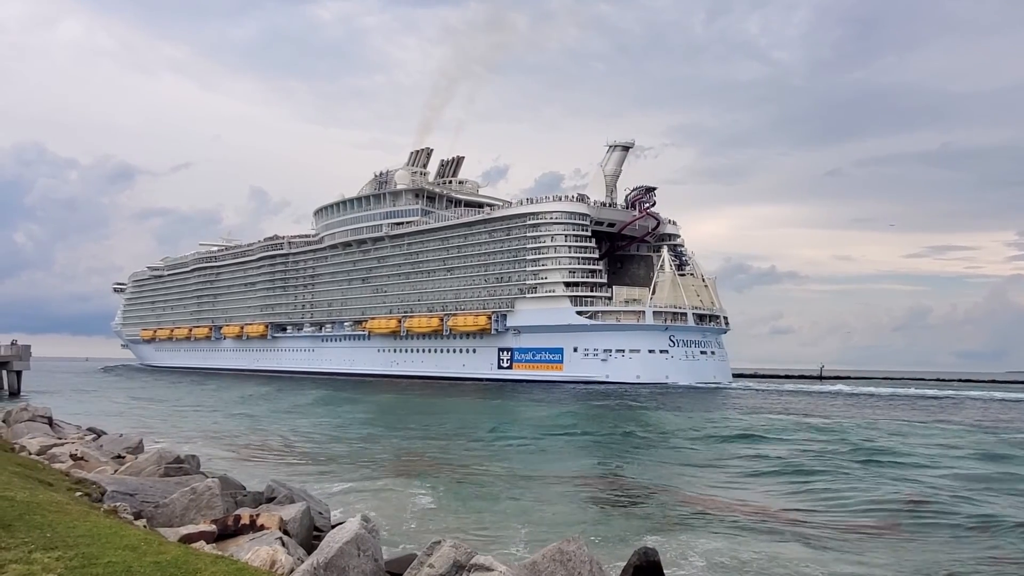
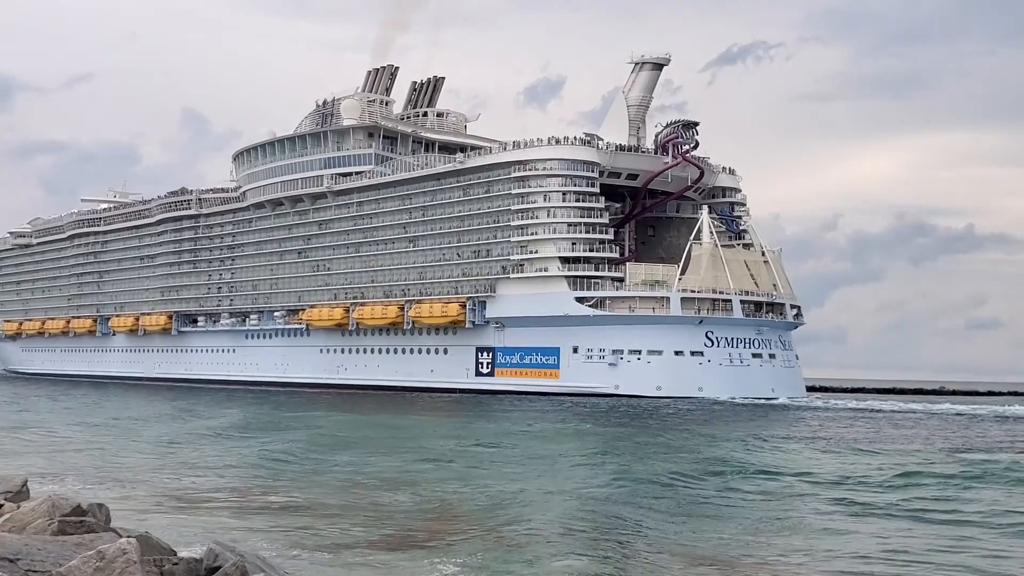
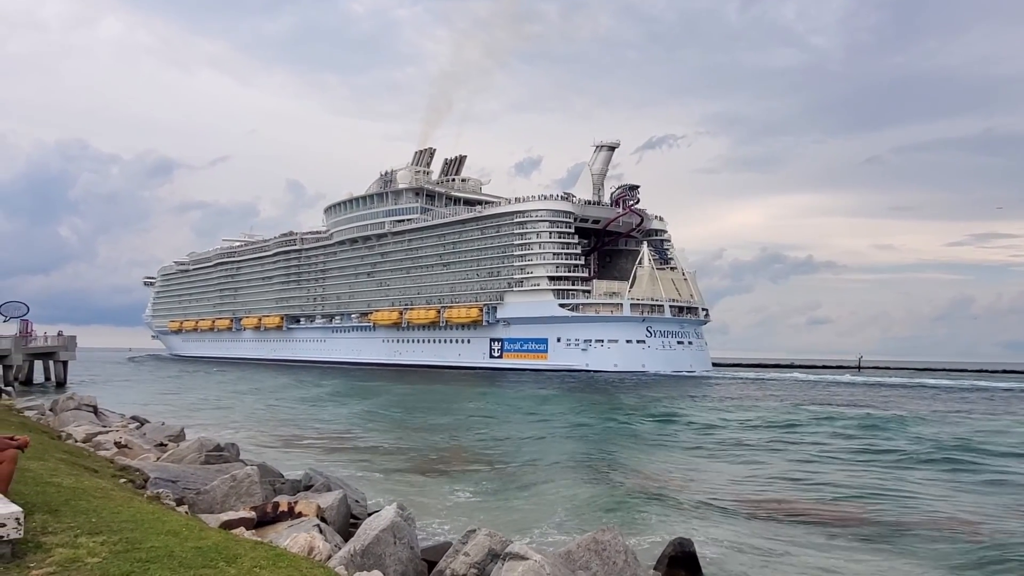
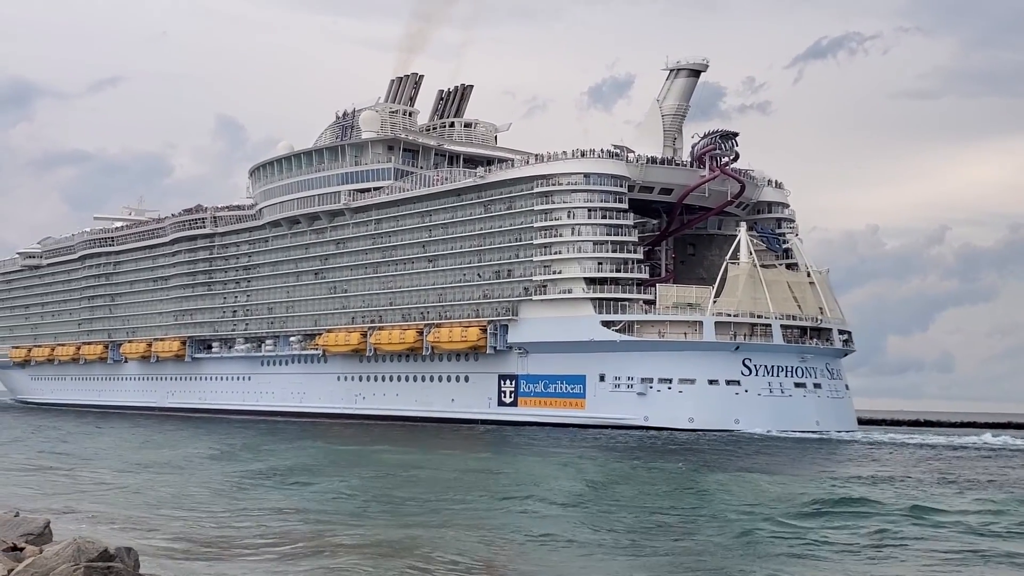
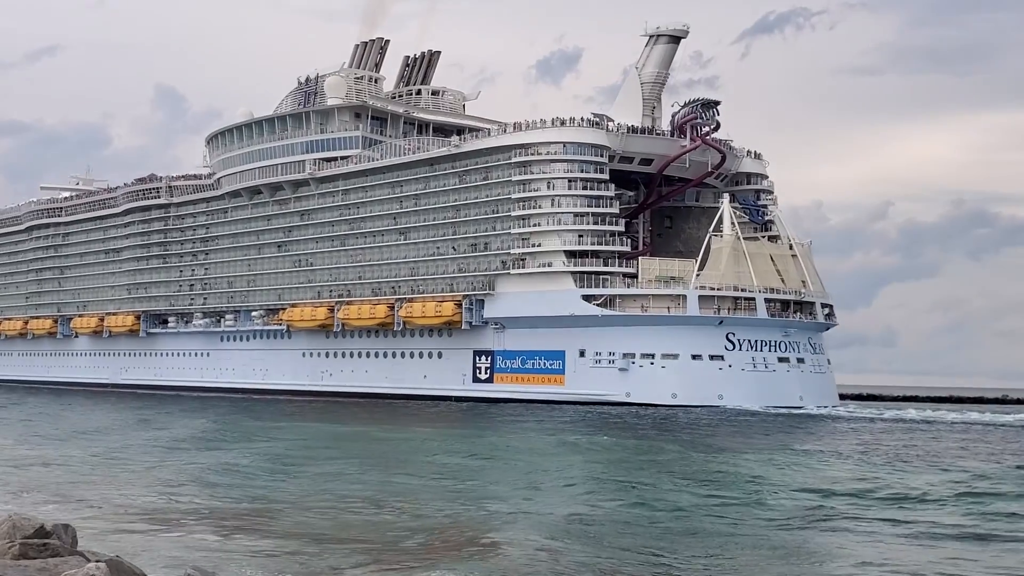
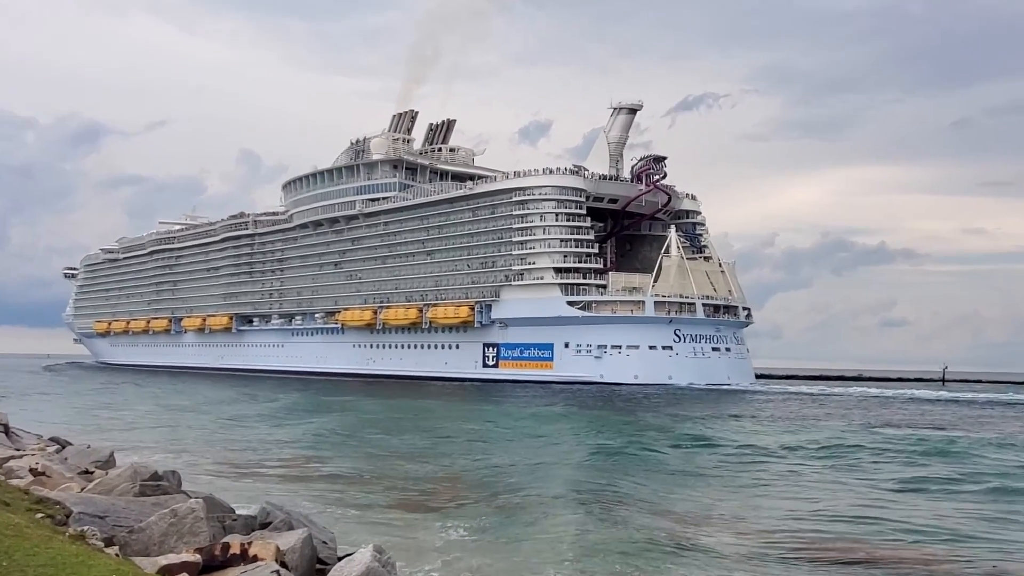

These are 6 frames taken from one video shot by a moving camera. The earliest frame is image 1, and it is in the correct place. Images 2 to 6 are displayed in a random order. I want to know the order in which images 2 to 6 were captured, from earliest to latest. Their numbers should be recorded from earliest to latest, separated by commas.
3, 6, 2, 5, 4
